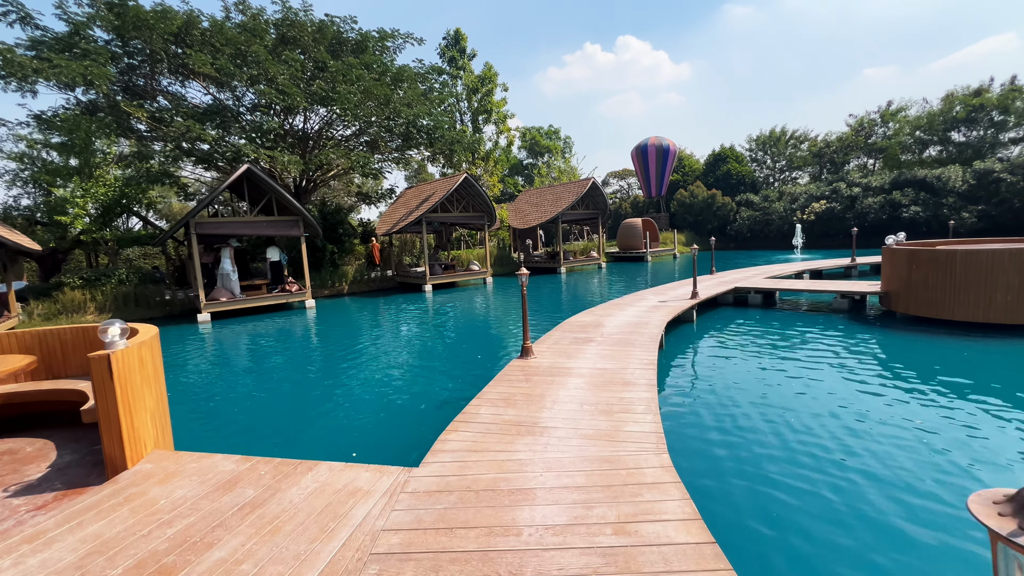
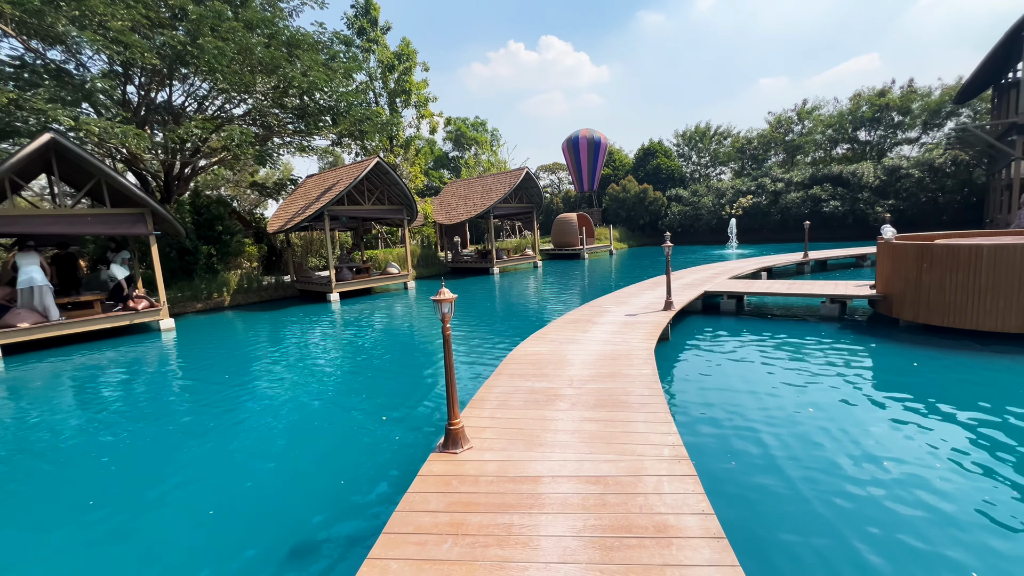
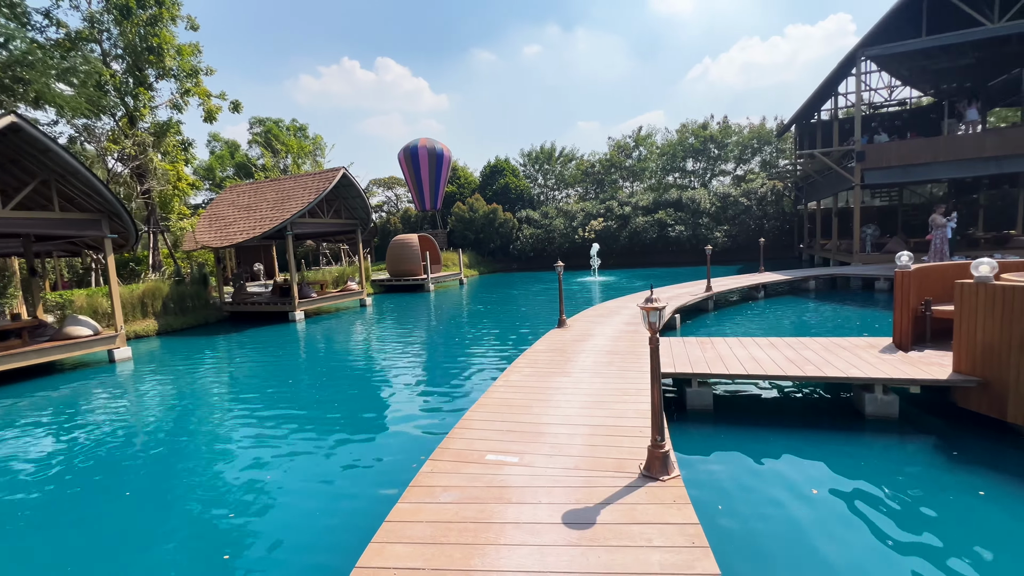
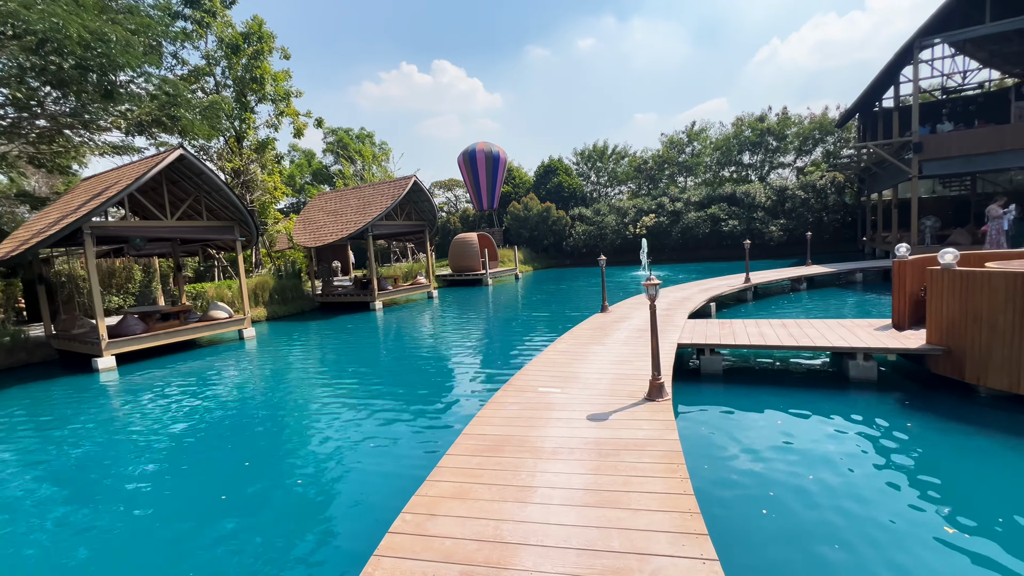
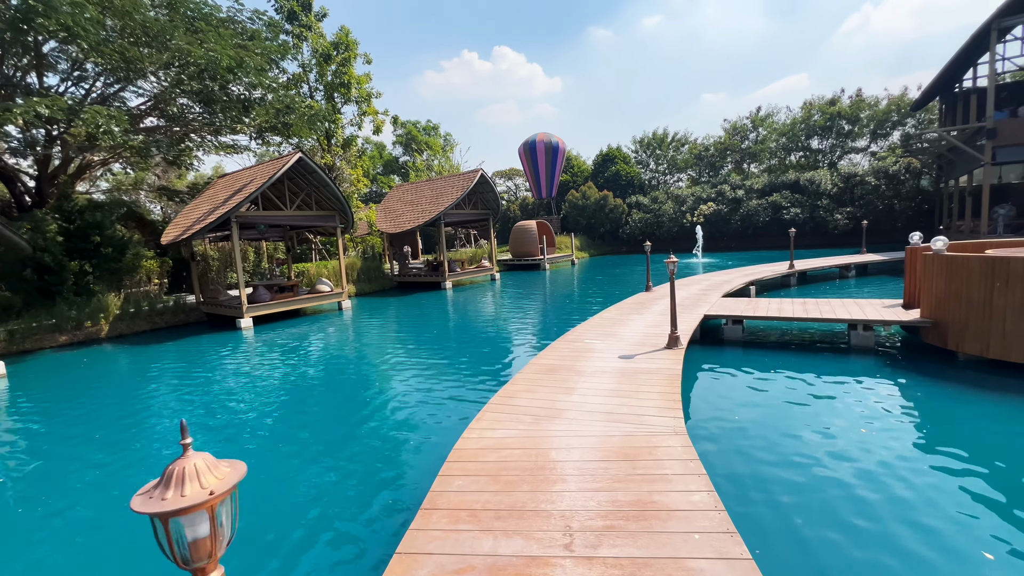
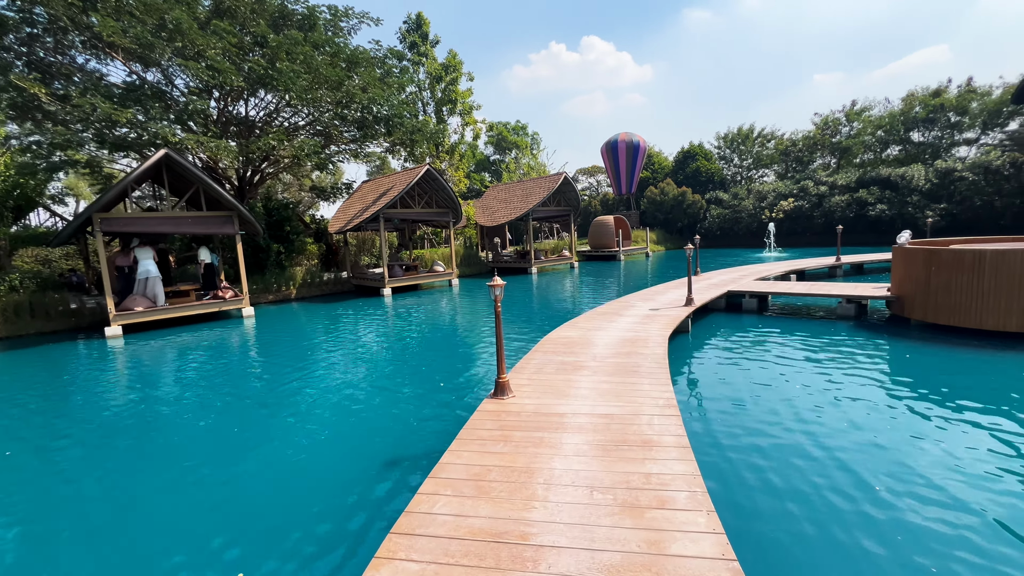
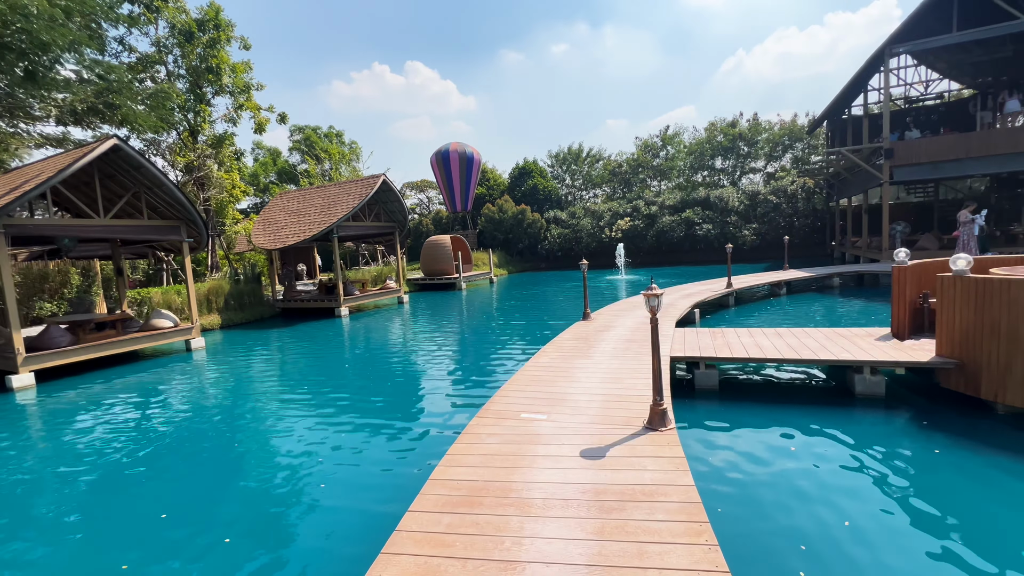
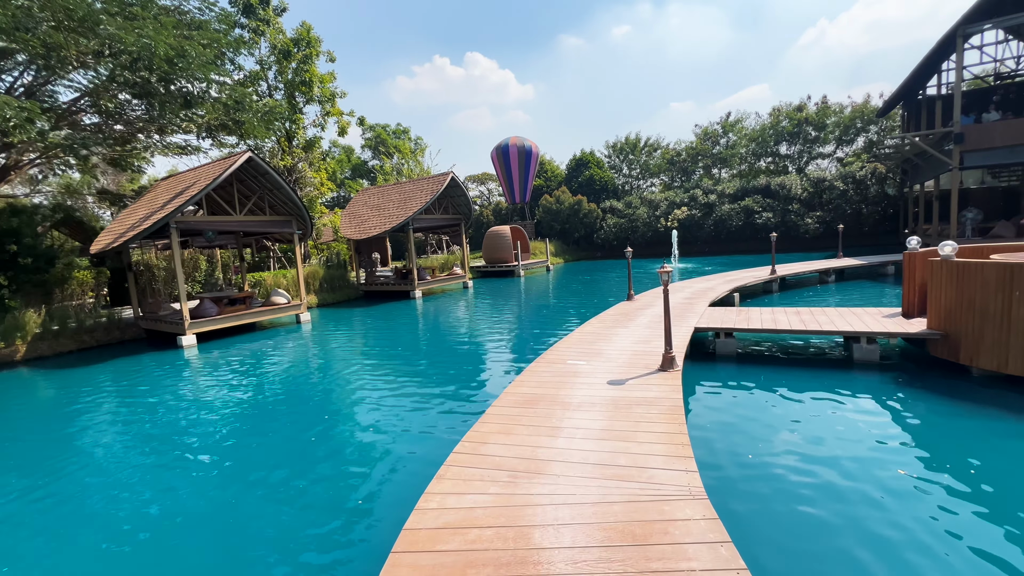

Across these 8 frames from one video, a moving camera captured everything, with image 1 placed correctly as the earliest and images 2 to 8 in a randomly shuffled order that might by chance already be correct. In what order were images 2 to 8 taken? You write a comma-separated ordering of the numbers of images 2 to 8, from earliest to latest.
6, 2, 5, 8, 4, 7, 3
